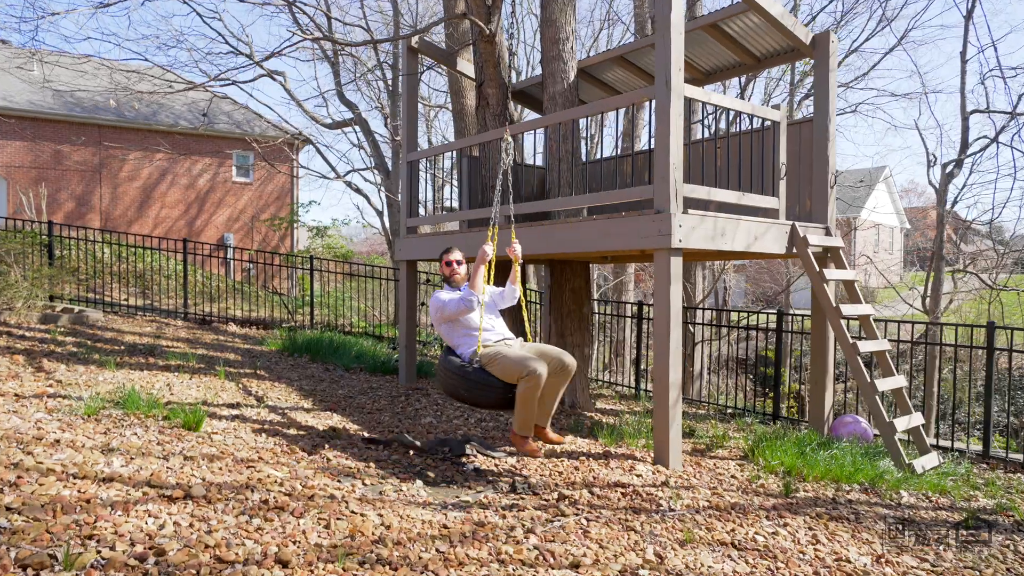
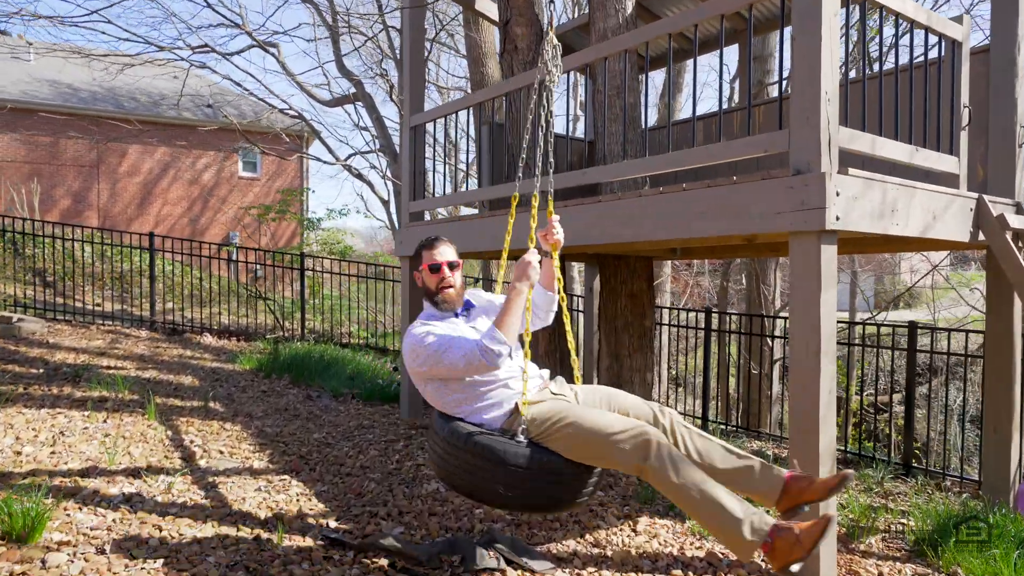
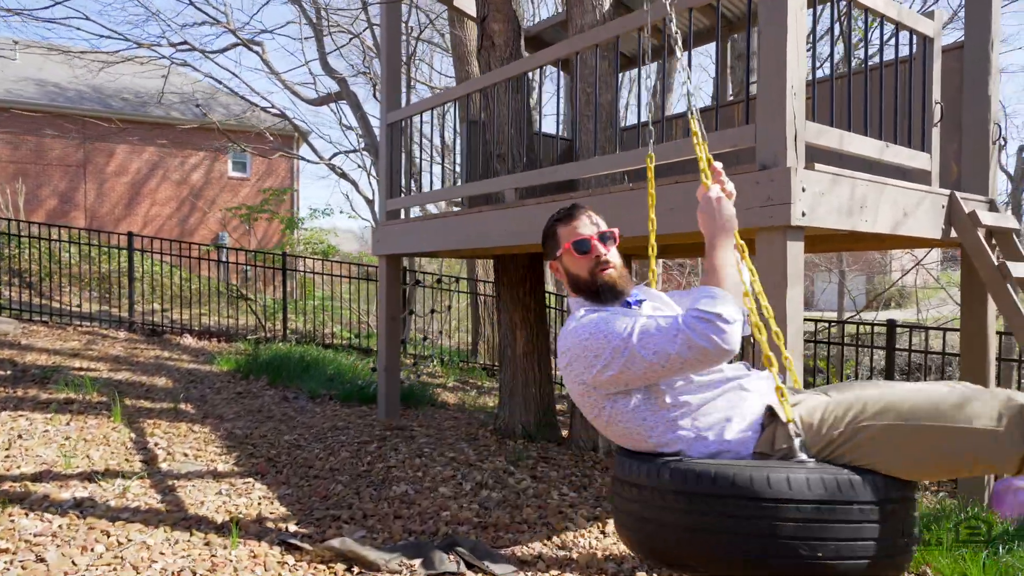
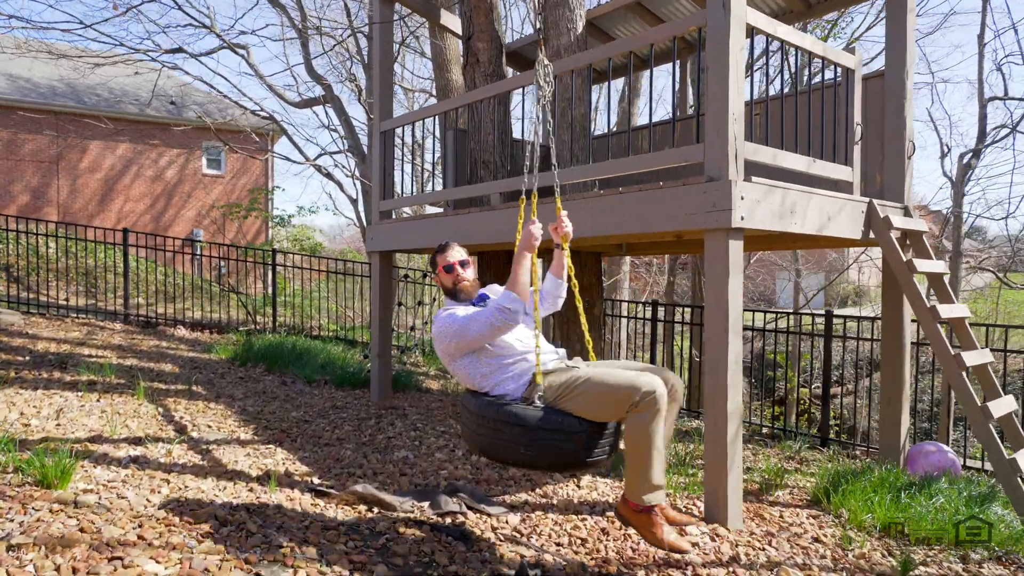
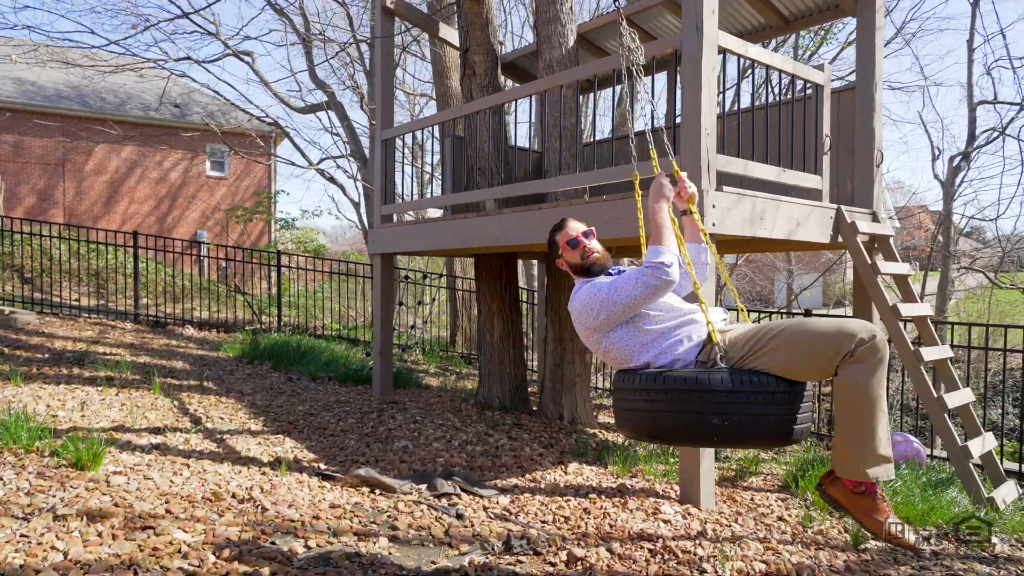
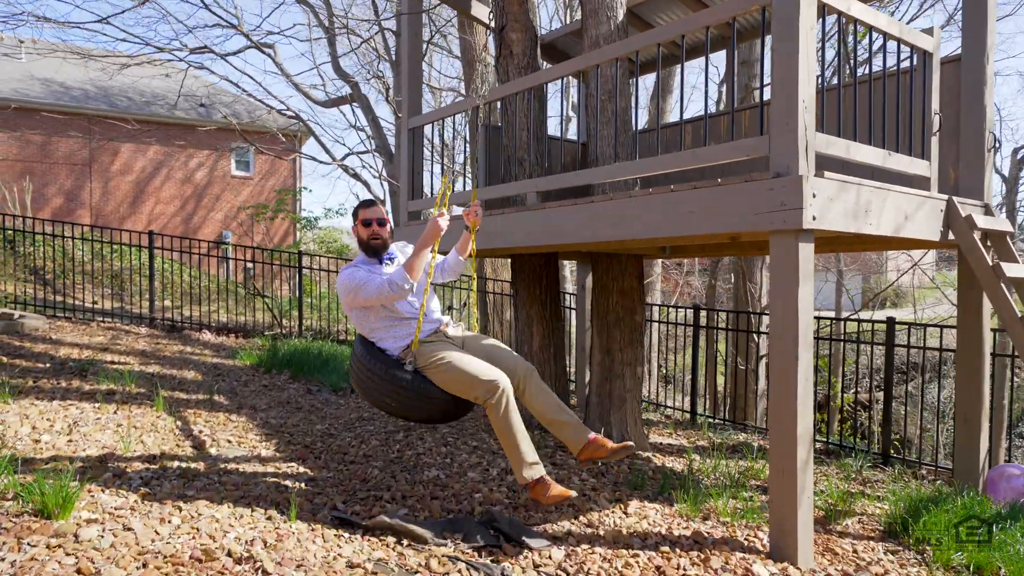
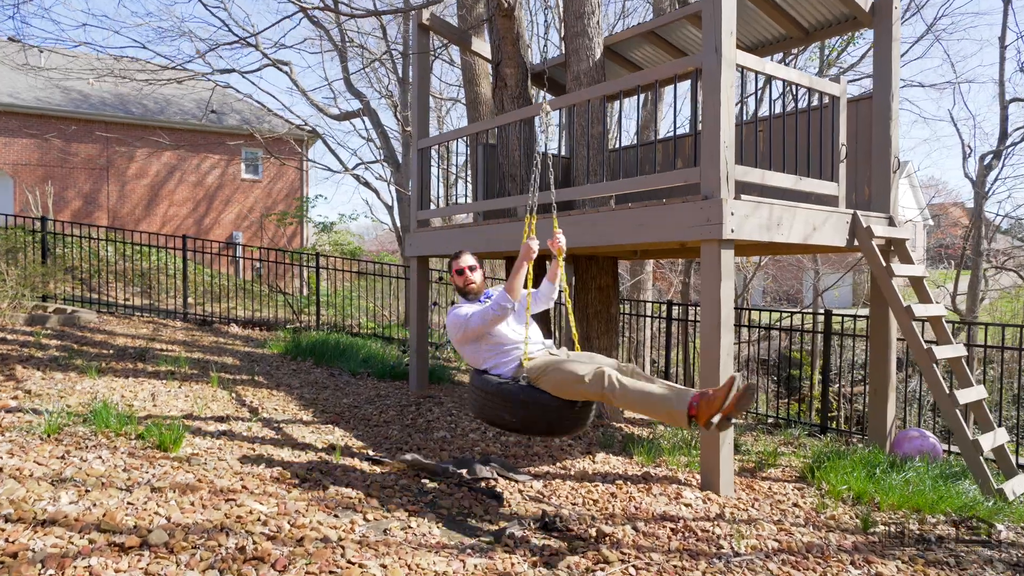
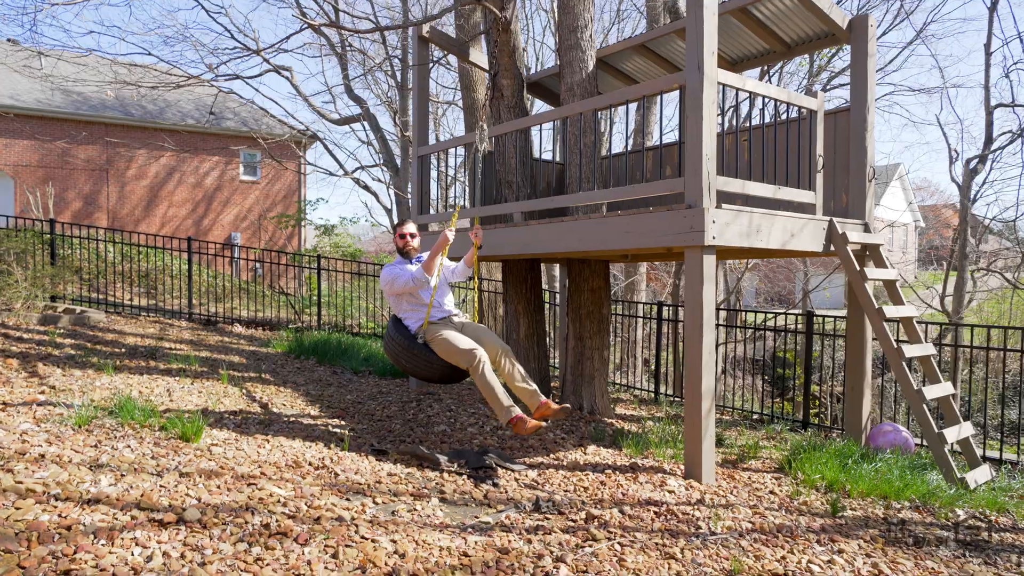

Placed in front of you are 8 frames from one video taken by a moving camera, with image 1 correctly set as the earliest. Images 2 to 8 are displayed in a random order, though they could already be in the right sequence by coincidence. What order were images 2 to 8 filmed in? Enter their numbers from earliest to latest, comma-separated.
8, 7, 5, 4, 6, 2, 3
